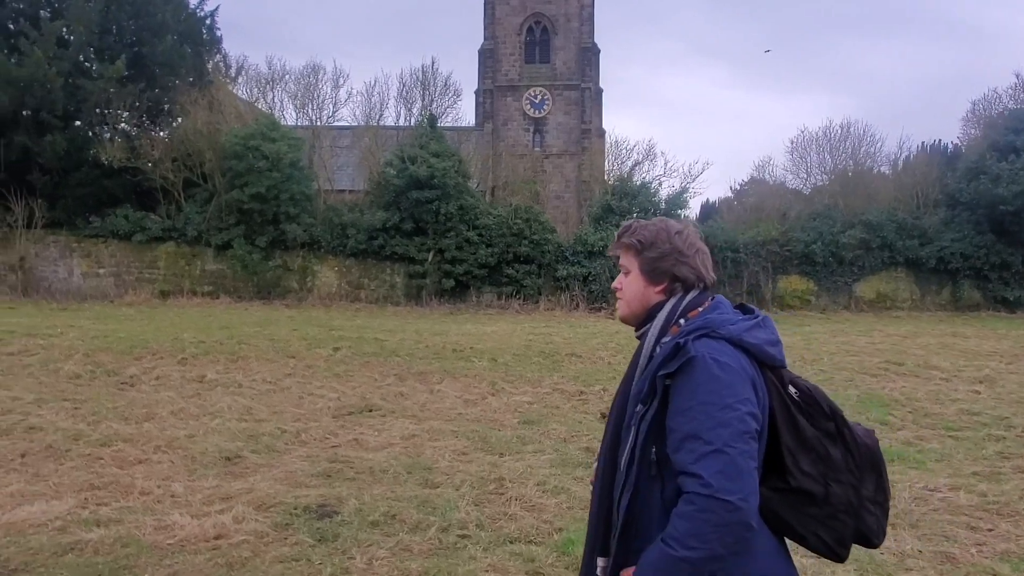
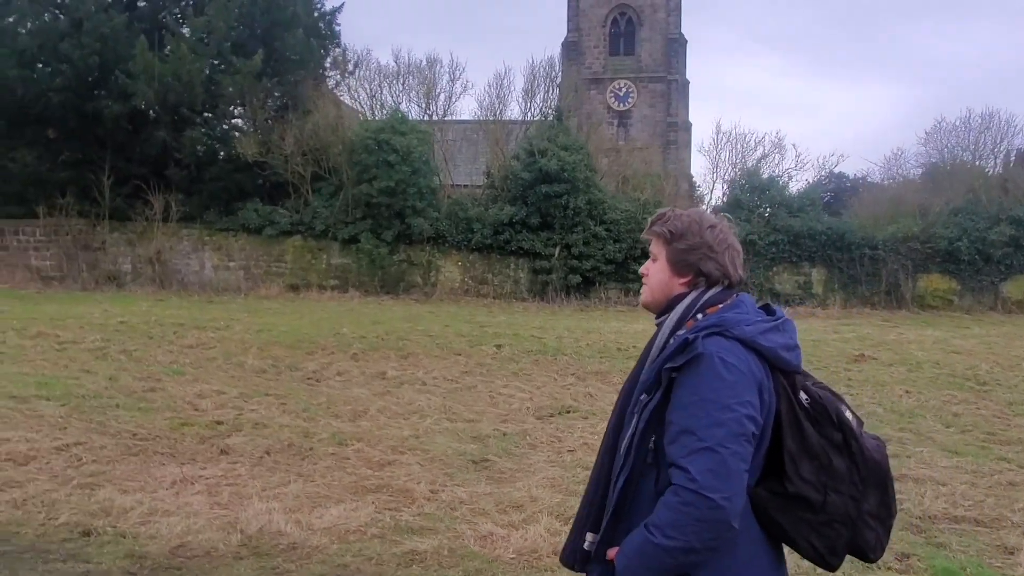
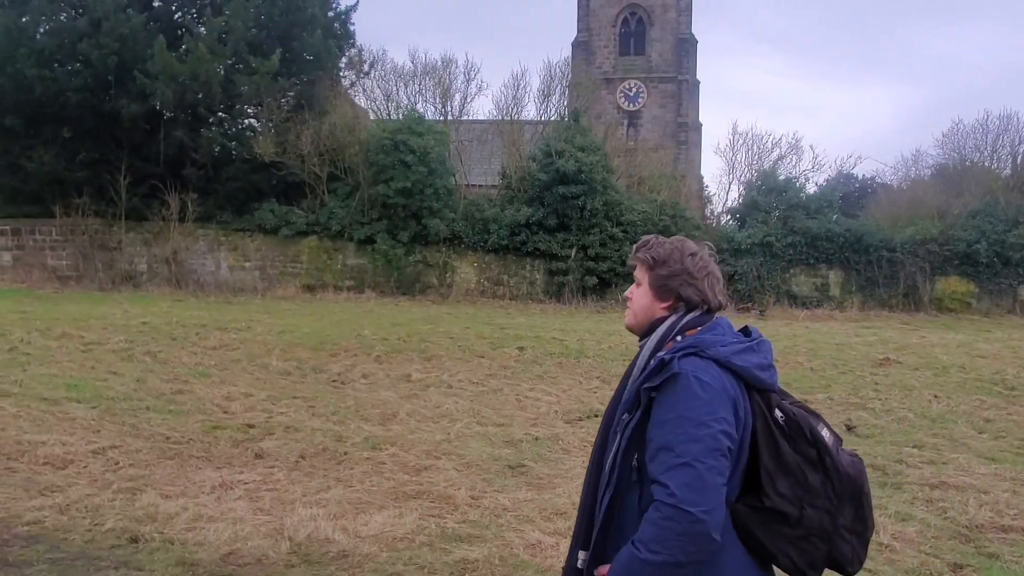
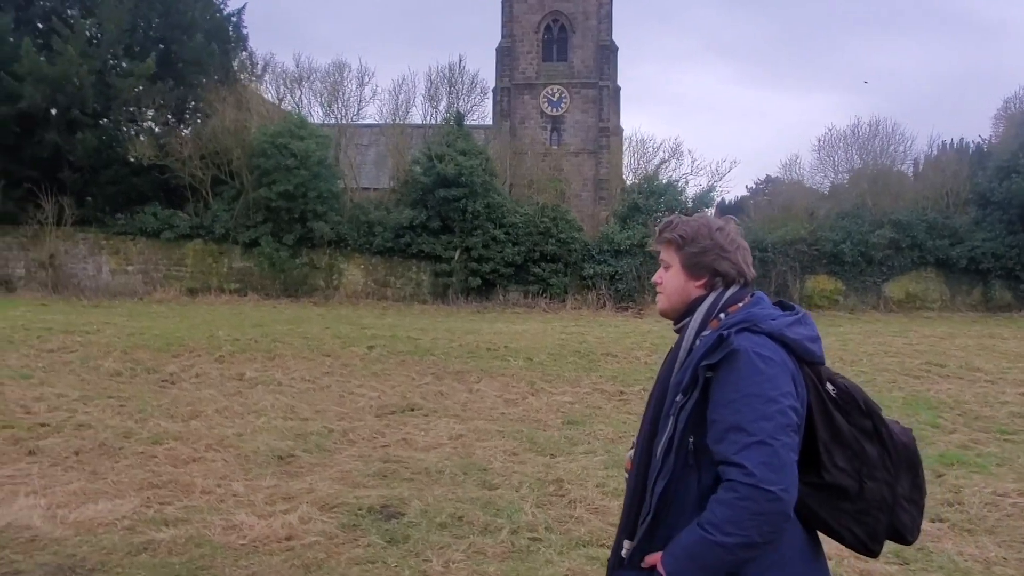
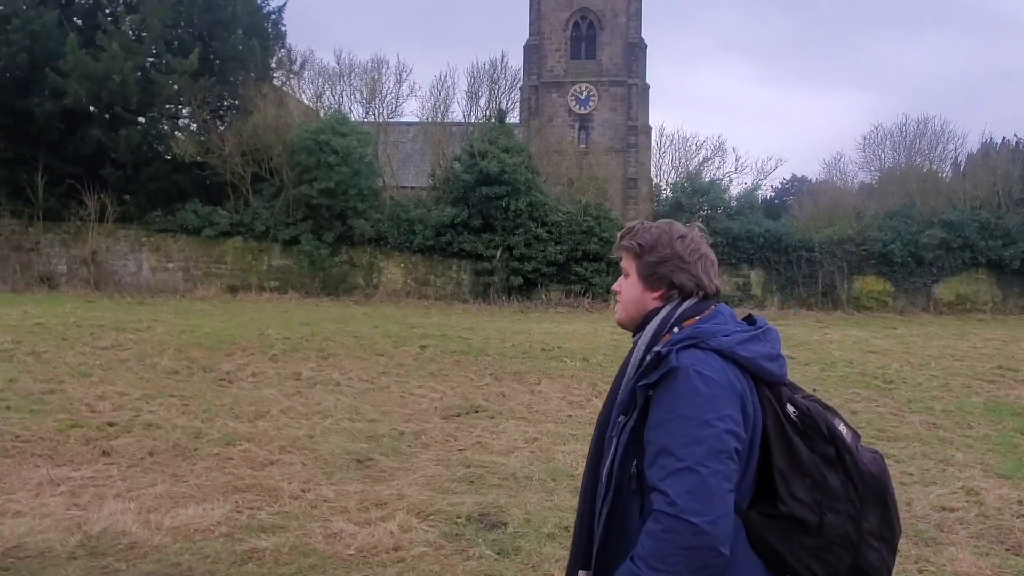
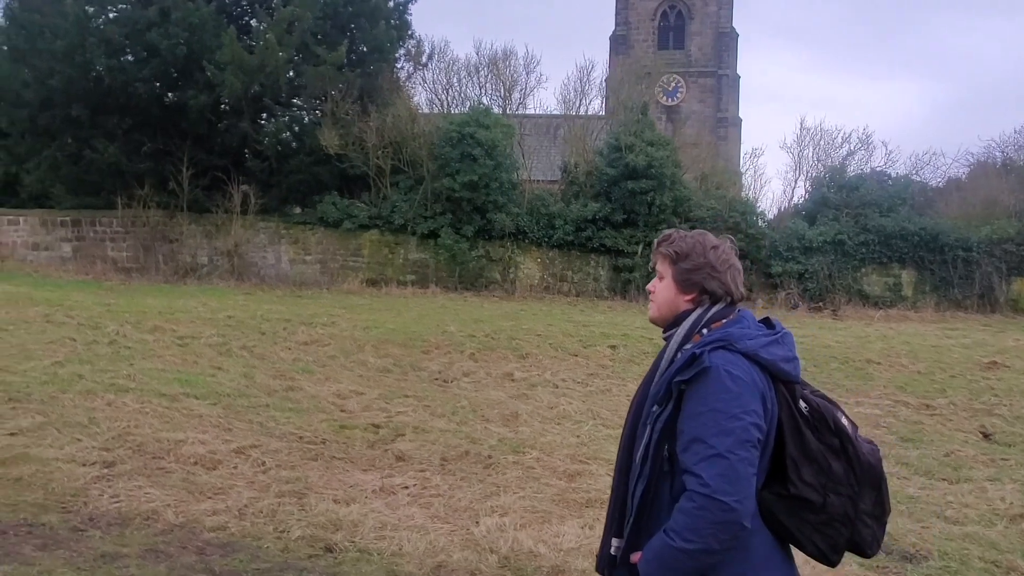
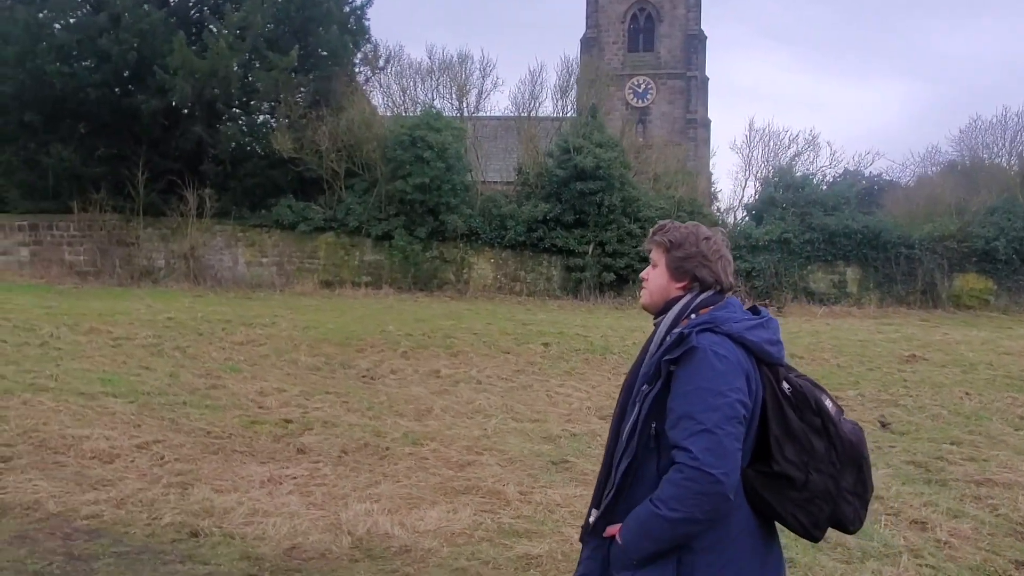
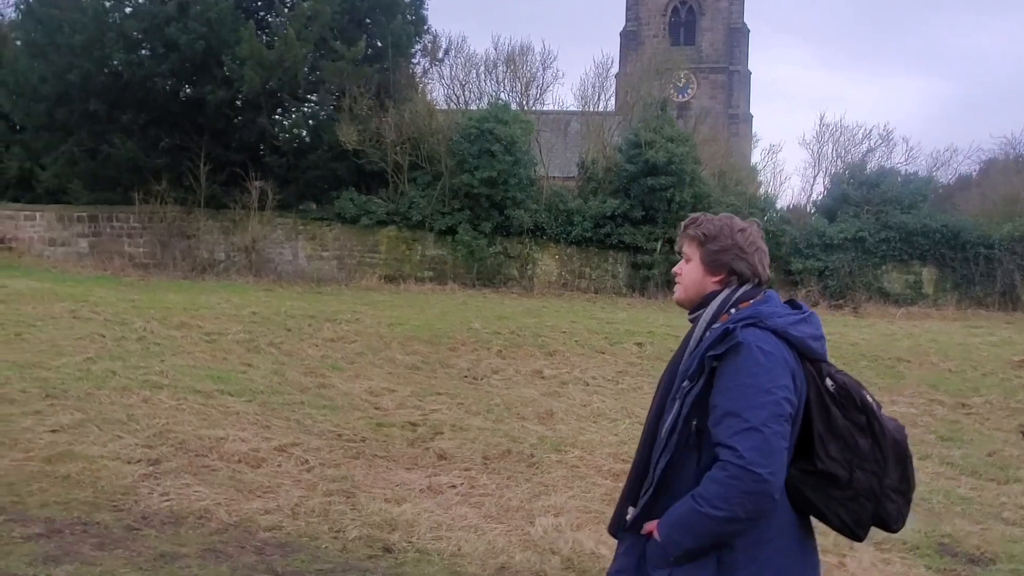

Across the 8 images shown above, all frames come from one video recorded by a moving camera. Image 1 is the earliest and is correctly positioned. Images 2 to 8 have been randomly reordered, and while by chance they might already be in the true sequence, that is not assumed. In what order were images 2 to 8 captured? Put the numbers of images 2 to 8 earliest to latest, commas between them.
4, 5, 2, 3, 7, 6, 8
